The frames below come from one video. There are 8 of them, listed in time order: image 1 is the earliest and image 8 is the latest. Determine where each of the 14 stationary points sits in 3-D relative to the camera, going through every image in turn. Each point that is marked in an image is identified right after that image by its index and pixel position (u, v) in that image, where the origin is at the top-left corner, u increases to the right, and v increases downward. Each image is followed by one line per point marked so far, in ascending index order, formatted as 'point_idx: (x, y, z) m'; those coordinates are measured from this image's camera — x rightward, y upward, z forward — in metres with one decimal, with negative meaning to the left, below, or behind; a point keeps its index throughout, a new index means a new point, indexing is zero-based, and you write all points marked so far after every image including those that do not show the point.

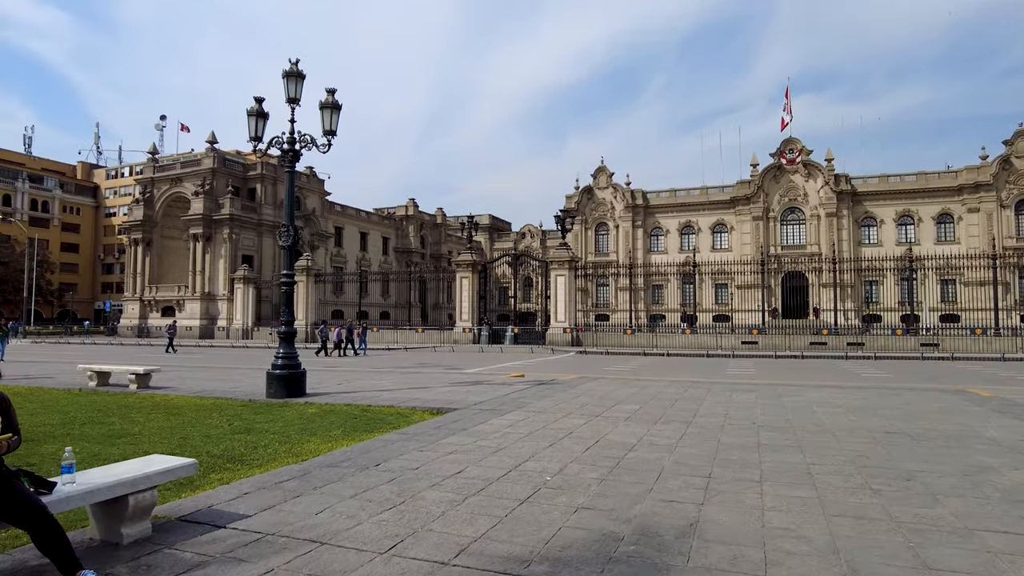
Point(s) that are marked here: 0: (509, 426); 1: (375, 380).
0: (0.0, -1.6, +7.6) m
1: (-2.9, -2.0, +14.0) m
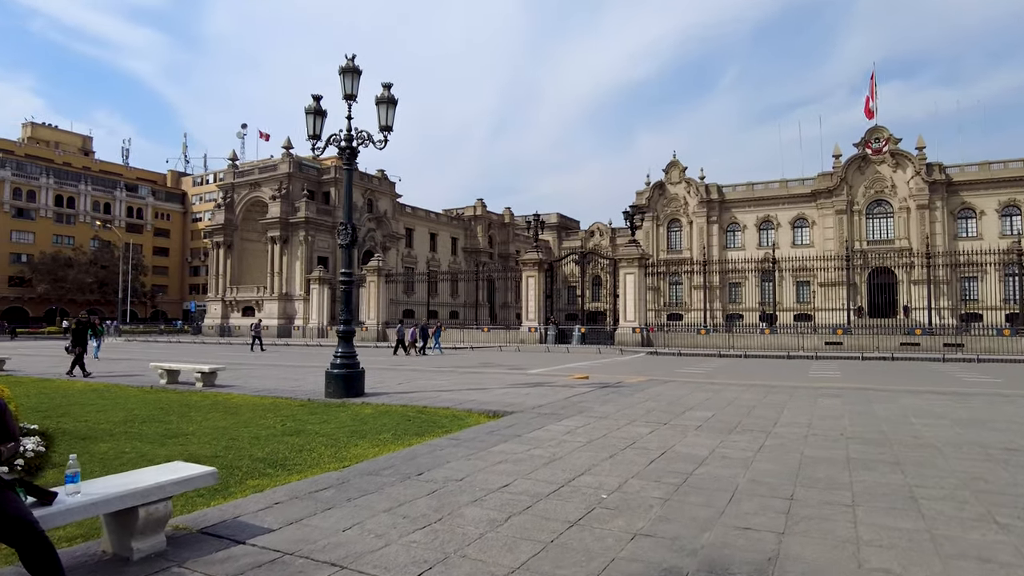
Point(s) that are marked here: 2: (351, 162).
0: (+0.6, -1.6, +7.0) m
1: (-1.6, -2.0, +13.7) m
2: (-2.8, +2.2, +11.5) m
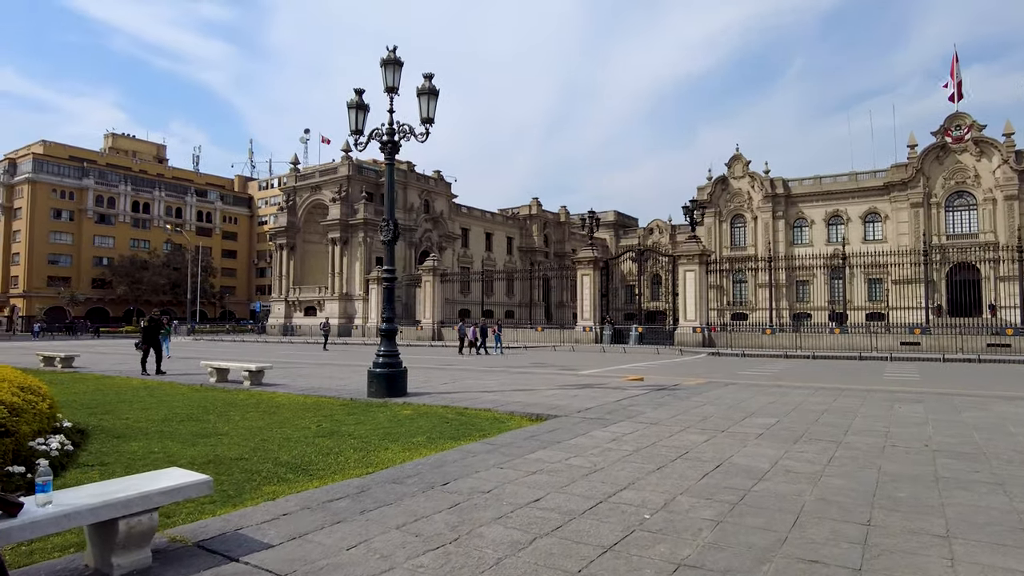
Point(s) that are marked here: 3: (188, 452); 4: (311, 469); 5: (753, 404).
0: (+1.0, -1.5, +6.5) m
1: (-0.6, -1.9, +13.3) m
2: (-2.0, +2.2, +11.2) m
3: (-3.2, -1.6, +6.4) m
4: (-1.7, -1.6, +5.7) m
5: (+3.4, -1.6, +9.2) m
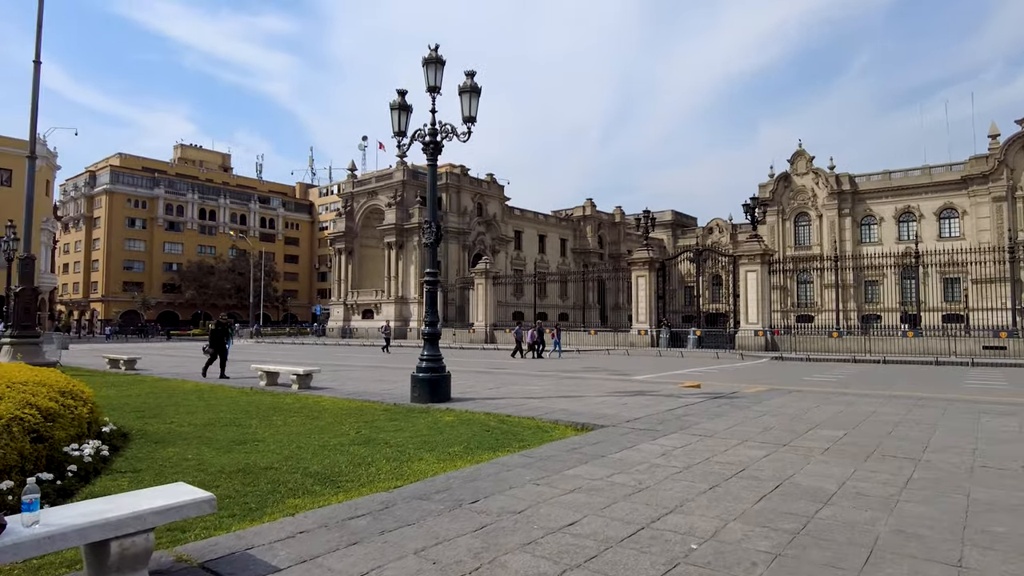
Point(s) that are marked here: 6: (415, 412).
0: (+1.4, -1.5, +6.0) m
1: (+0.4, -1.9, +13.0) m
2: (-1.3, +2.2, +11.0) m
3: (-2.8, -1.7, +6.3) m
4: (-1.4, -1.6, +5.4) m
5: (+4.0, -1.6, +8.5) m
6: (-1.4, -1.8, +9.5) m
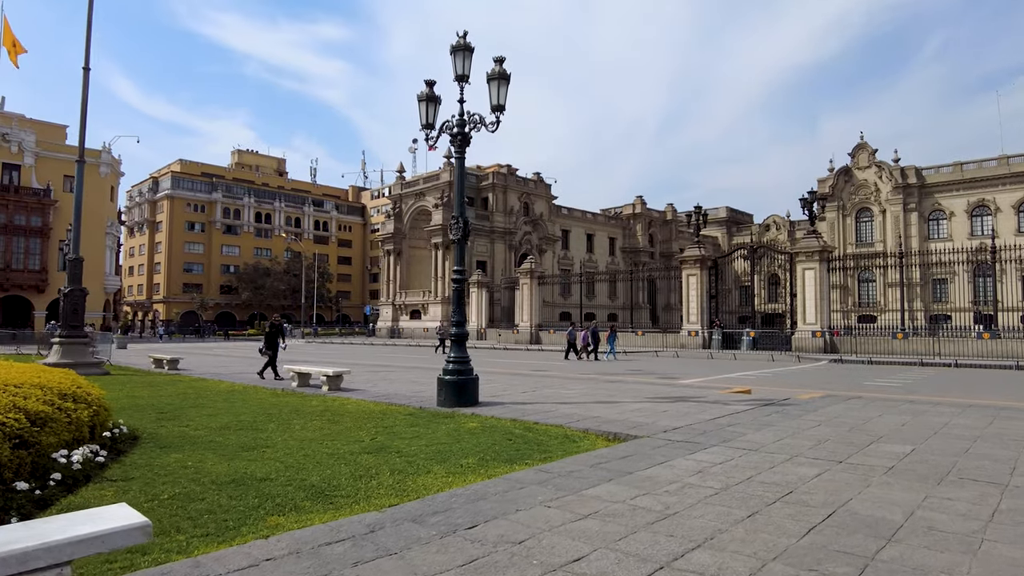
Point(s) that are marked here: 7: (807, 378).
0: (+1.5, -1.5, +5.3) m
1: (+1.0, -1.9, +12.3) m
2: (-0.8, +2.2, +10.5) m
3: (-2.7, -1.6, +5.9) m
4: (-1.3, -1.6, +4.9) m
5: (+4.3, -1.6, +7.6) m
6: (-1.0, -1.8, +9.0) m
7: (+7.2, -2.2, +16.0) m
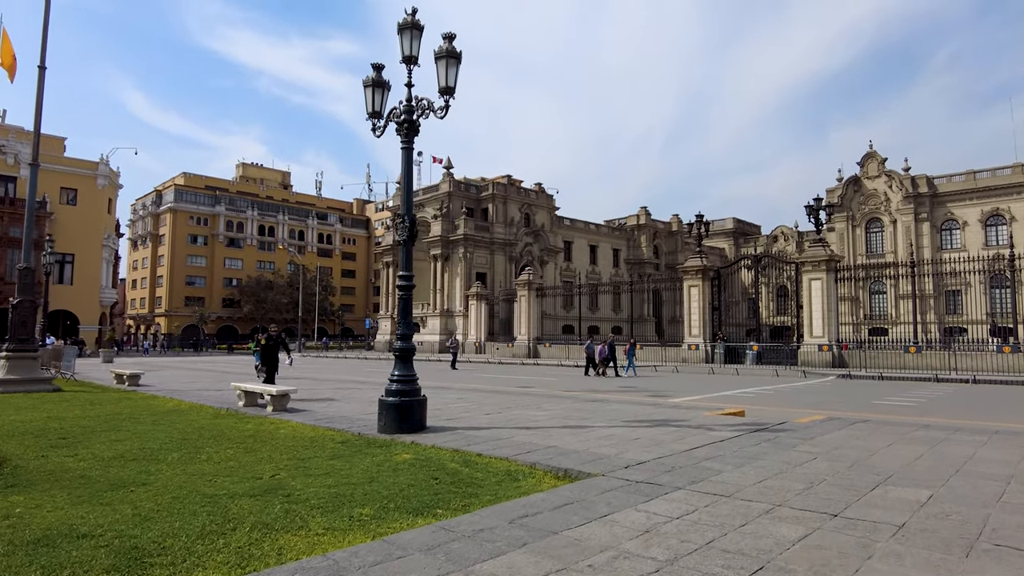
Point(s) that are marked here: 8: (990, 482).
0: (+0.8, -1.5, +4.0) m
1: (+0.4, -2.1, +11.0) m
2: (-1.4, +2.1, +9.3) m
3: (-3.3, -1.7, +4.7) m
4: (-2.0, -1.6, +3.7) m
5: (+3.6, -1.6, +6.2) m
6: (-1.6, -1.9, +7.7) m
7: (+6.6, -2.4, +14.6) m
8: (+3.9, -1.6, +5.4) m
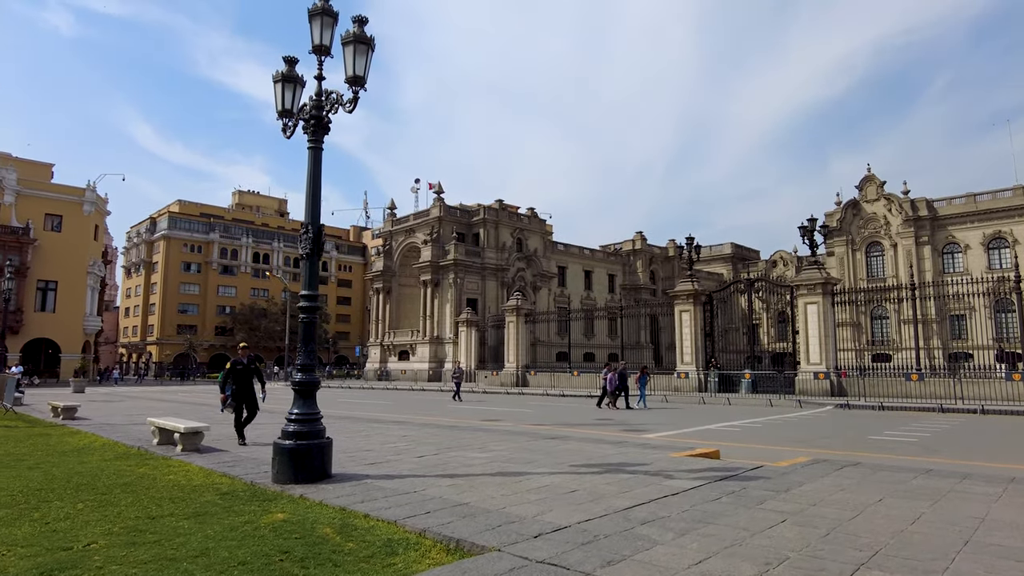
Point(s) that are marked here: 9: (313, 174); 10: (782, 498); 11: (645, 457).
0: (-0.1, -1.5, +2.6) m
1: (-0.5, -2.4, +9.6) m
2: (-2.3, +1.8, +8.0) m
3: (-4.2, -1.7, +3.3) m
4: (-2.9, -1.6, +2.3) m
5: (+2.7, -1.8, +4.8) m
6: (-2.5, -2.1, +6.4) m
7: (+5.8, -2.9, +13.1) m
8: (+3.0, -1.7, +4.0) m
9: (-2.4, +1.4, +7.8) m
10: (+2.5, -1.9, +5.9) m
11: (+1.8, -2.3, +8.8) m
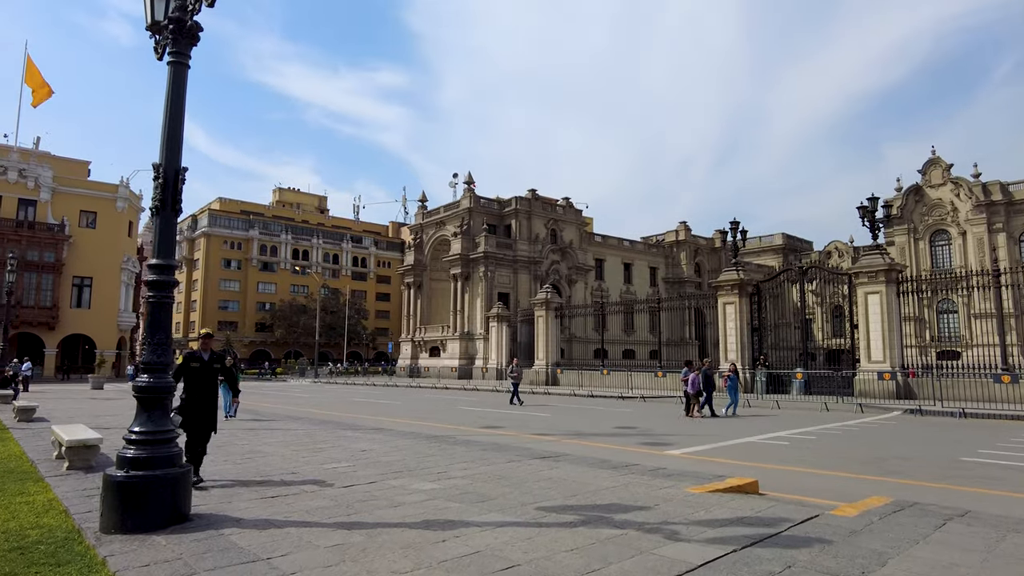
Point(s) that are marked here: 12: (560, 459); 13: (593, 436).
0: (-1.0, -1.3, +0.3) m
1: (-0.8, -2.1, +7.3) m
2: (-2.8, +2.1, +5.8) m
3: (-5.0, -1.5, +1.3) m
4: (-3.8, -1.4, +0.2) m
5: (+2.0, -1.5, +2.3) m
6: (-3.1, -1.8, +4.2) m
7: (+5.6, -2.5, +10.4) m
8: (+2.2, -1.4, +1.4) m
9: (-2.9, +1.6, +5.6) m
10: (+1.8, -1.6, +3.4) m
11: (+1.3, -2.0, +6.3) m
12: (+0.6, -2.3, +9.0) m
13: (+1.5, -2.7, +12.3) m
